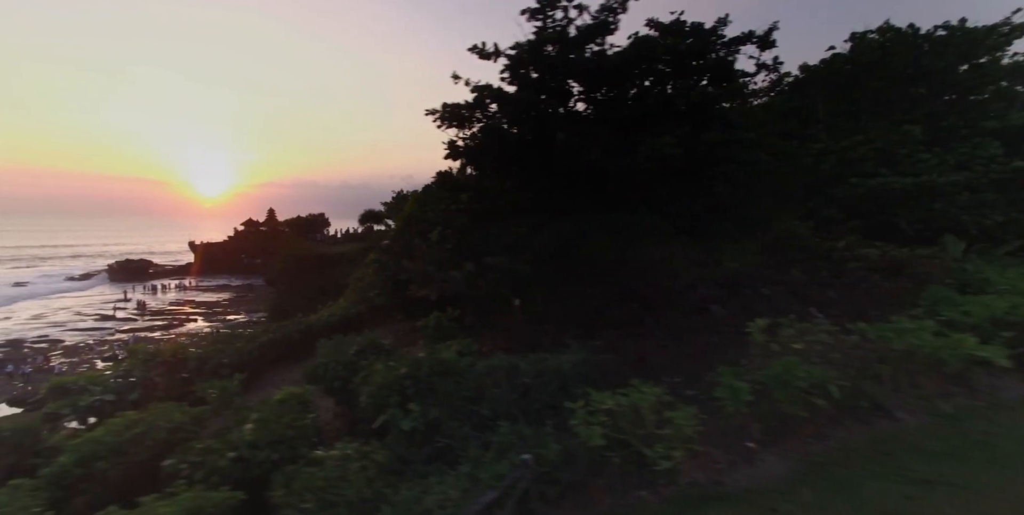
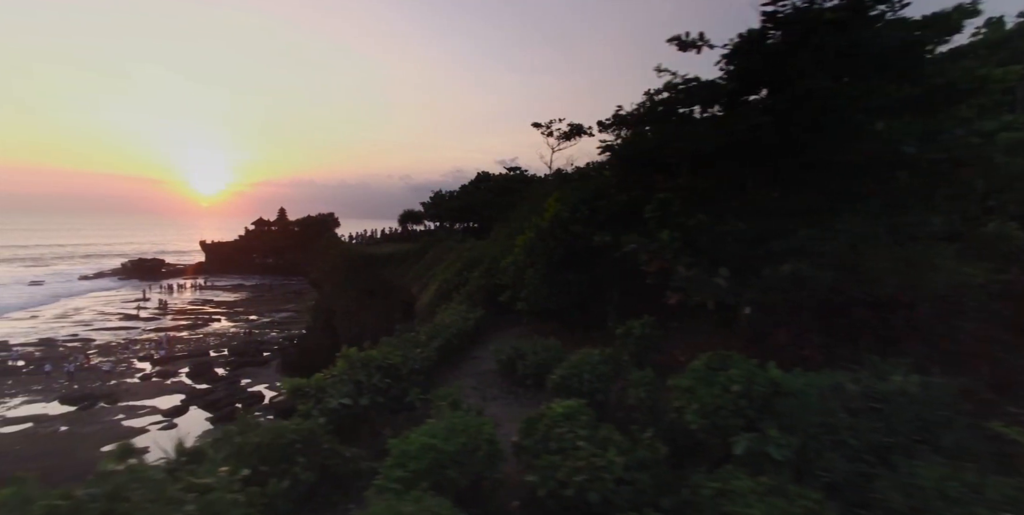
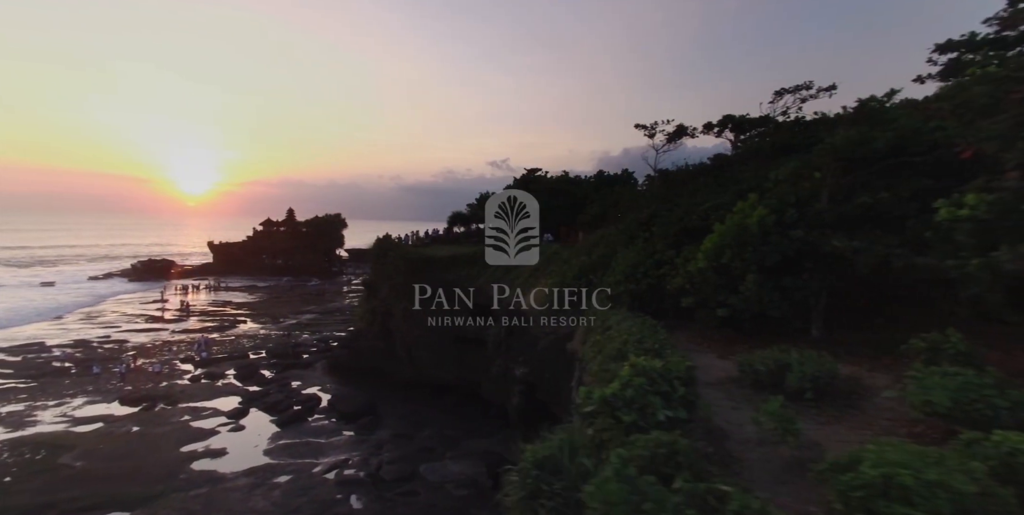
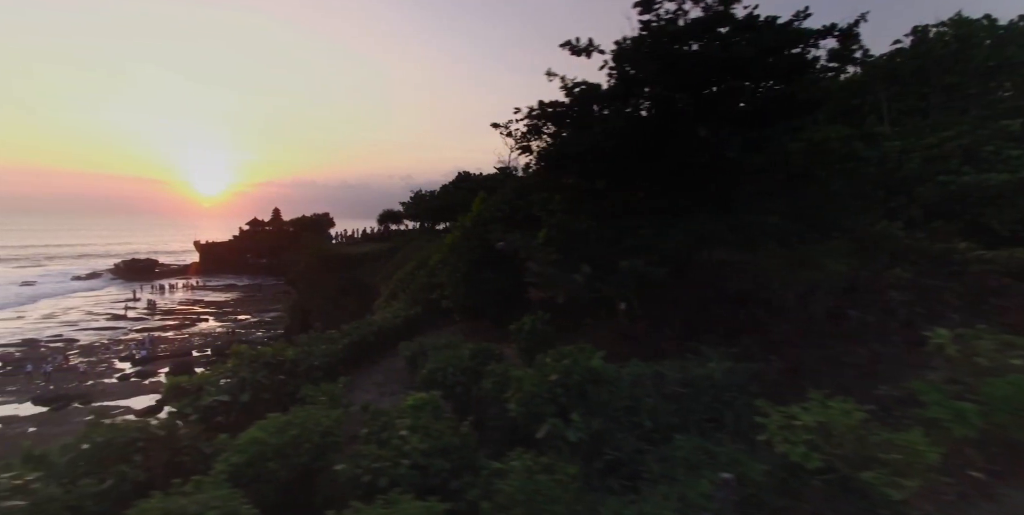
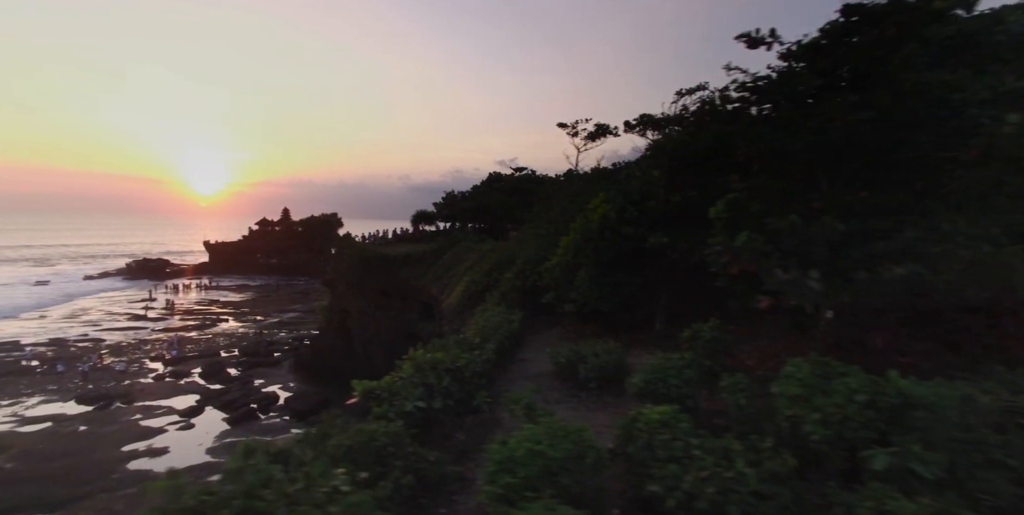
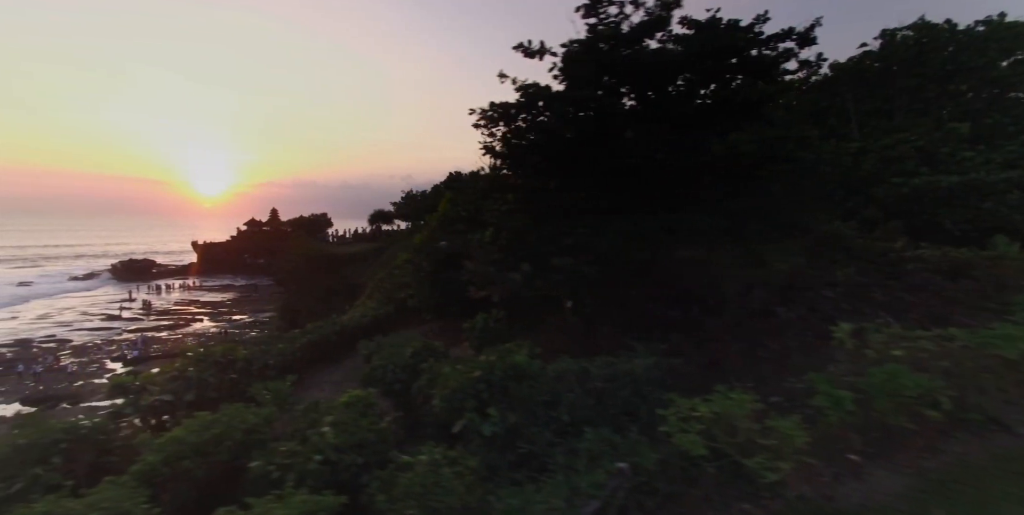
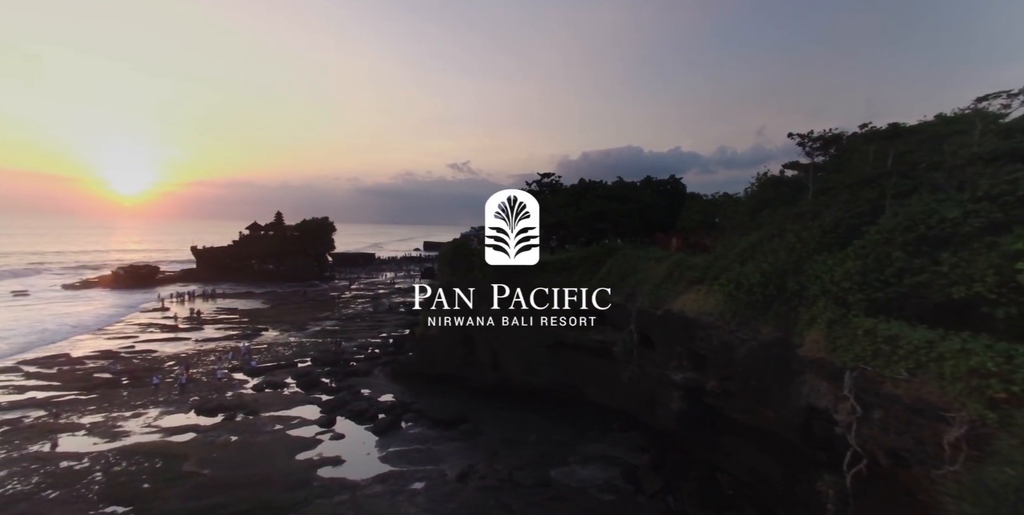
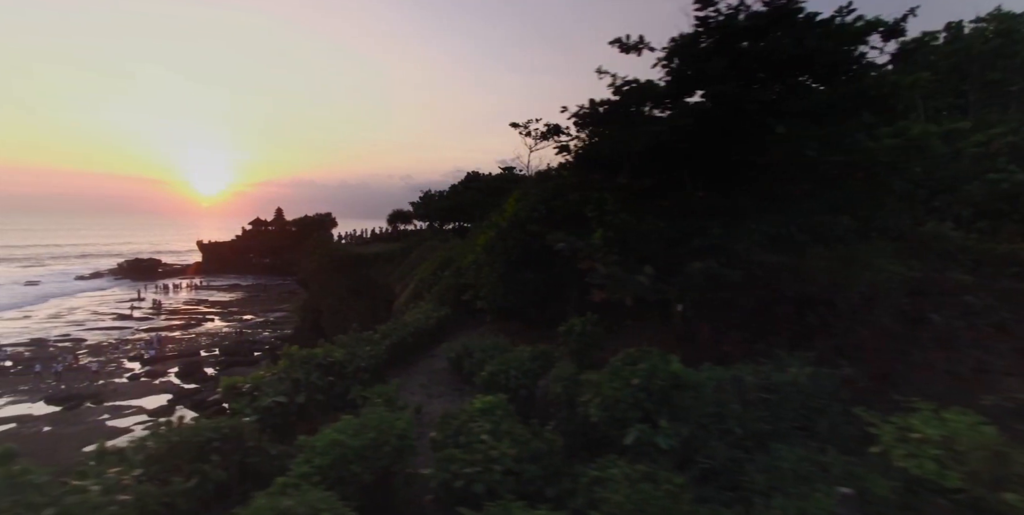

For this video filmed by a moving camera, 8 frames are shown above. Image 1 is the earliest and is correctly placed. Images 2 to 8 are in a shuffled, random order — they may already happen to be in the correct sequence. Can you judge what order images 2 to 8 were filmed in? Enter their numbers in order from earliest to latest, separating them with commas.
6, 4, 8, 2, 5, 3, 7
